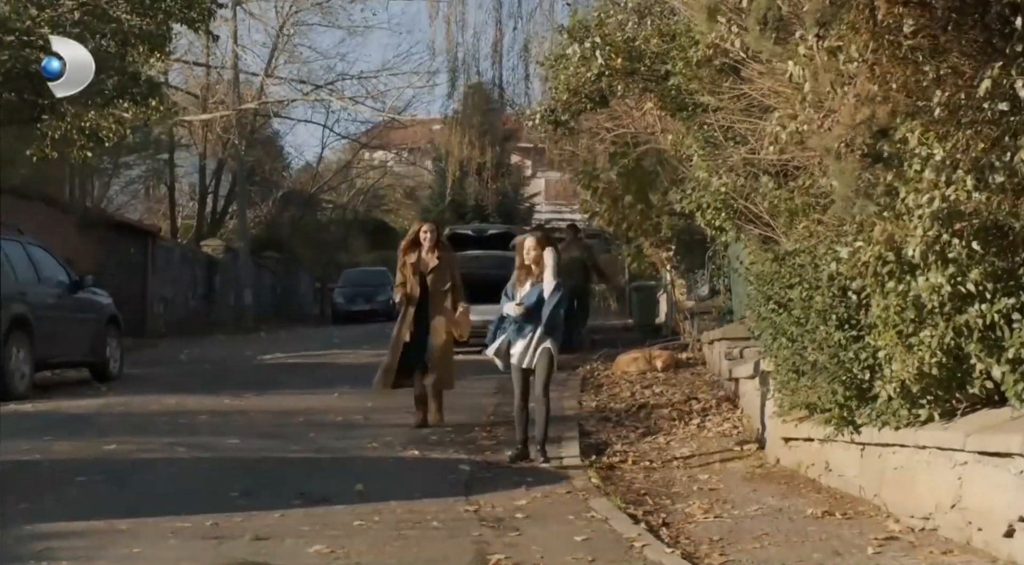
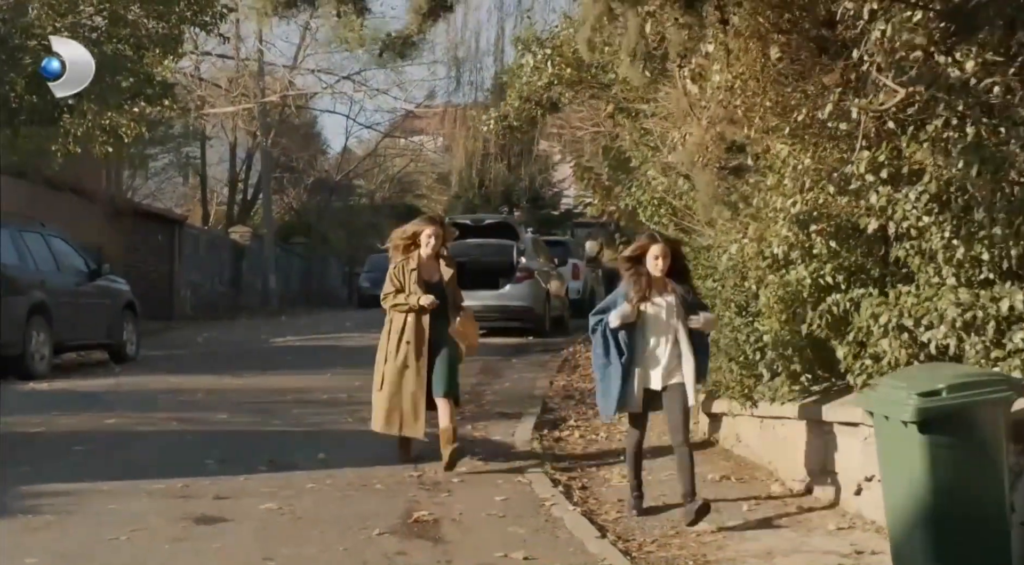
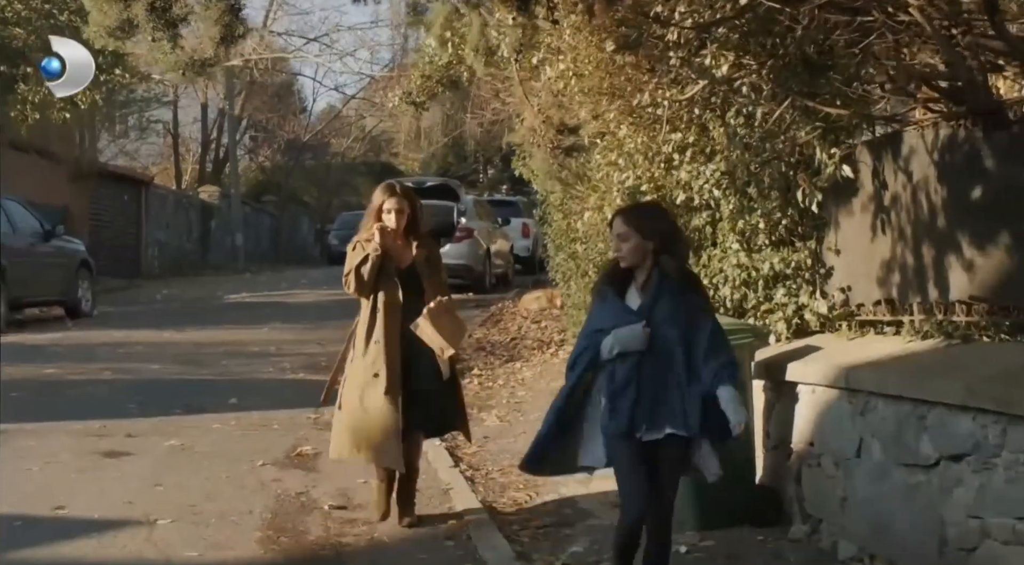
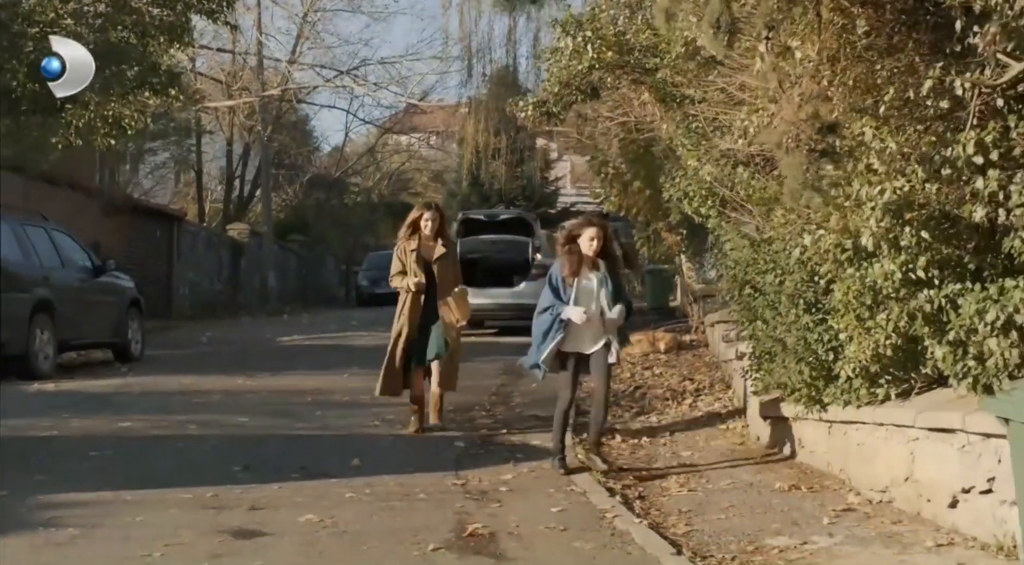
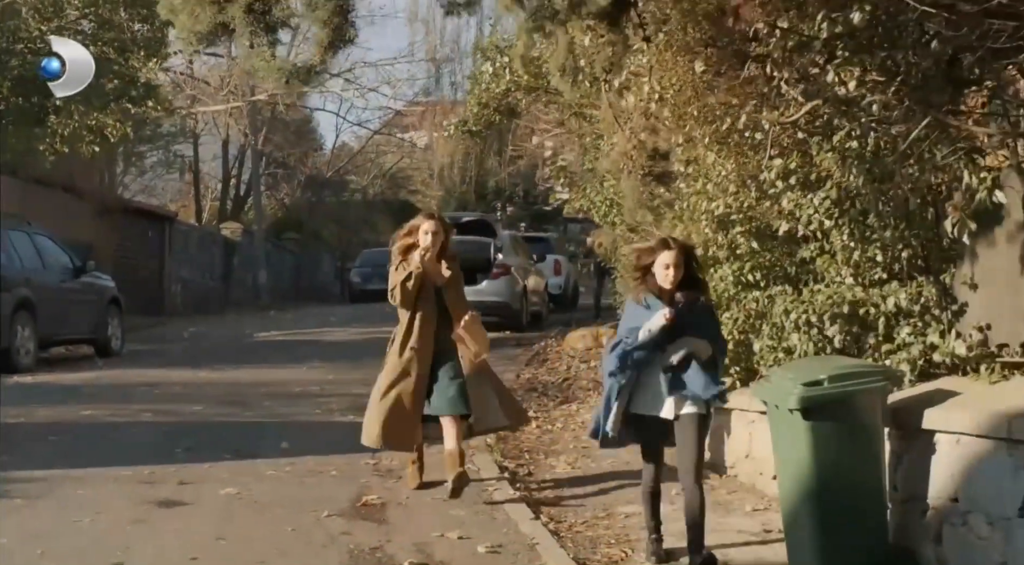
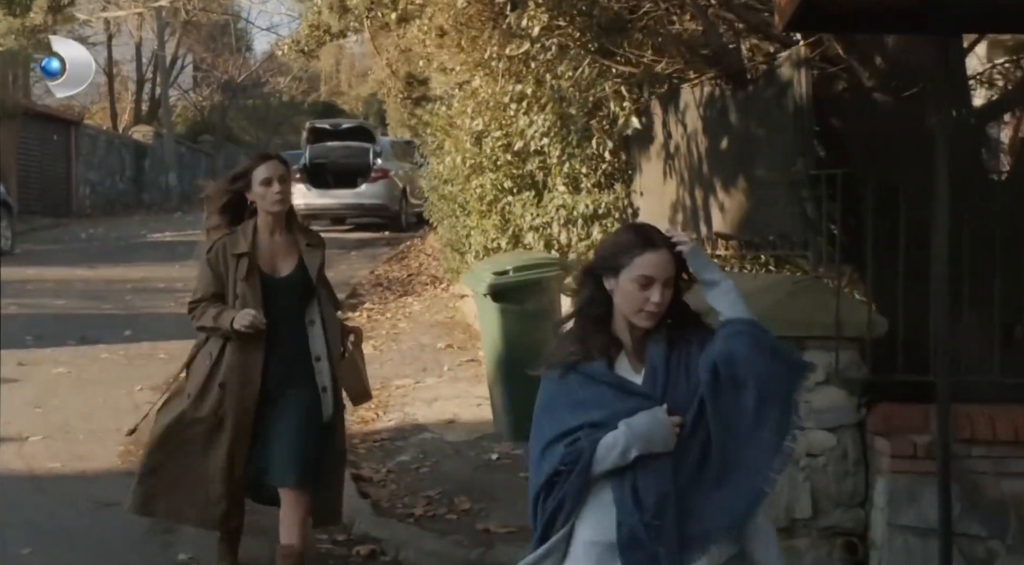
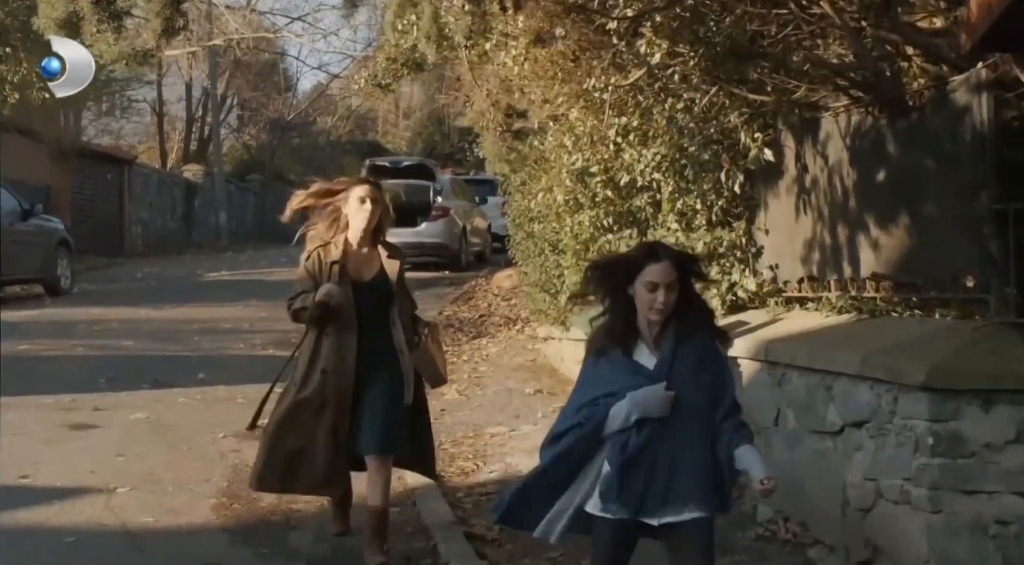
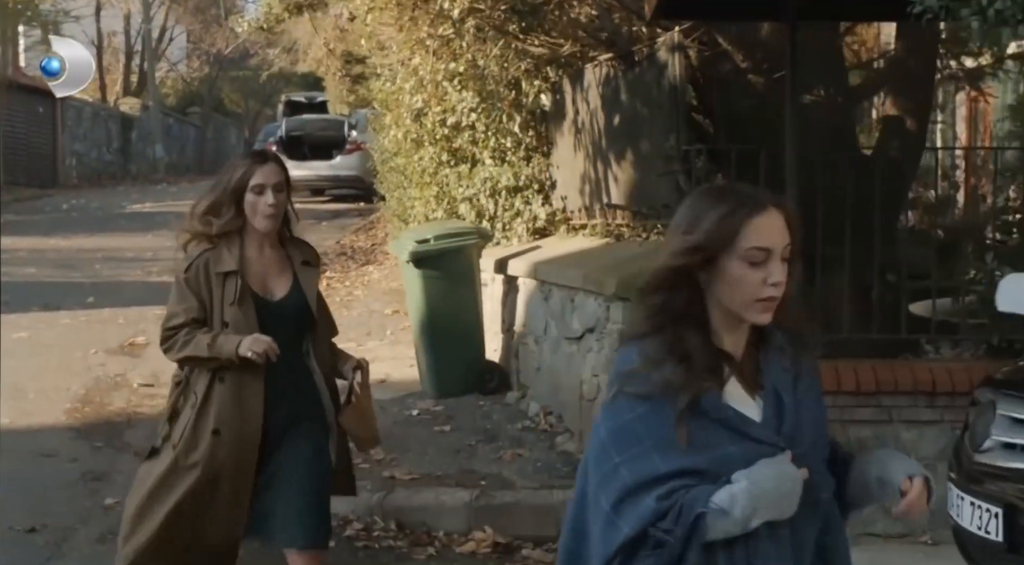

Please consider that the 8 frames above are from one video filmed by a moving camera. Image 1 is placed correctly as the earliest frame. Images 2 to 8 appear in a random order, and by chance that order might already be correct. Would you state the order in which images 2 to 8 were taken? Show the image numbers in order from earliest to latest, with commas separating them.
4, 2, 5, 3, 7, 6, 8
